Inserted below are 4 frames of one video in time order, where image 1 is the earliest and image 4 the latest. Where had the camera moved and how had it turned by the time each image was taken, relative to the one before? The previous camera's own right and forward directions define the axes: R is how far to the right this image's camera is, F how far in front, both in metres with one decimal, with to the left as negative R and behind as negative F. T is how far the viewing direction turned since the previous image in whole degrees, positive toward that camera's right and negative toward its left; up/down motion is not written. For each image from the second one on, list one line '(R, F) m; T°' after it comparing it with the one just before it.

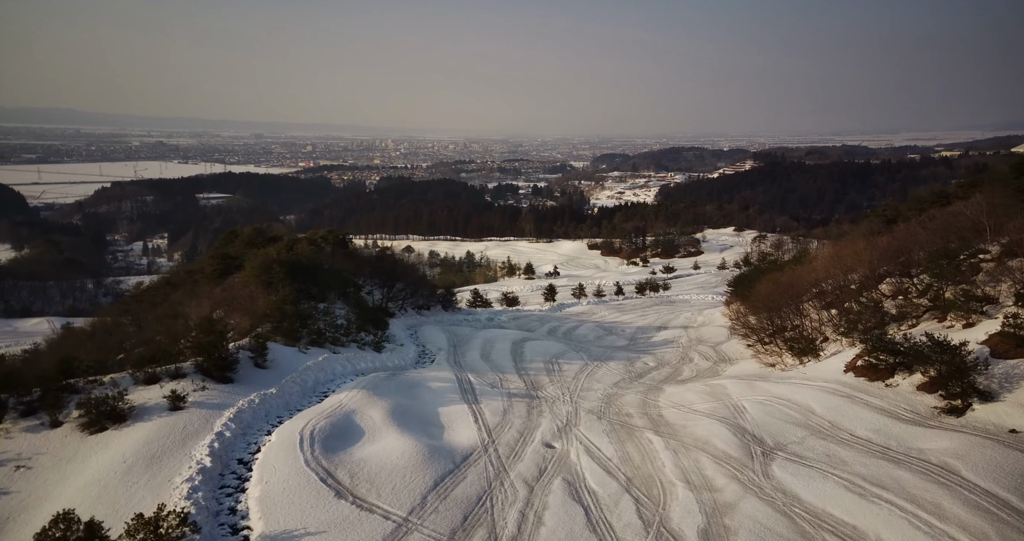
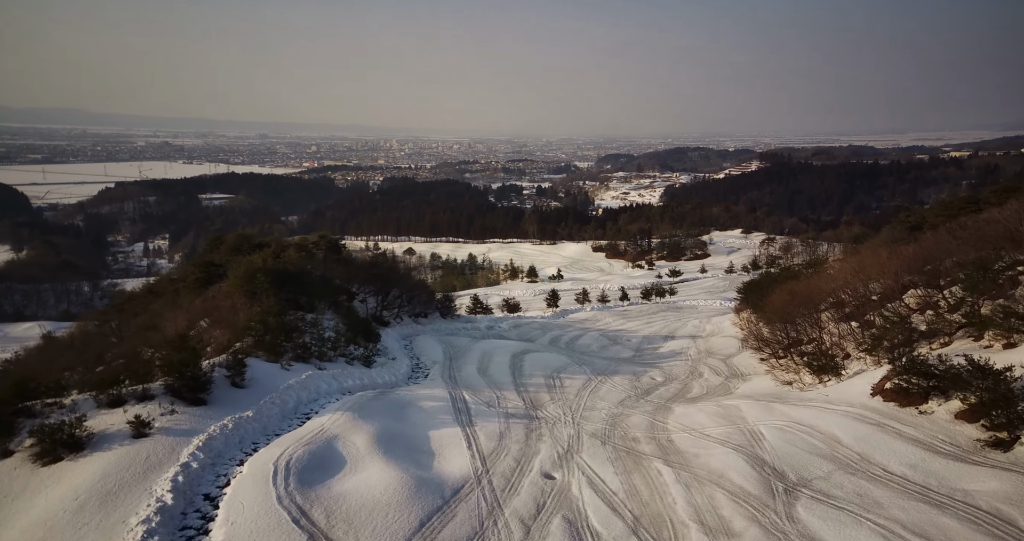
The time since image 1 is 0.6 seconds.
(+0.1, +1.0) m; 0°
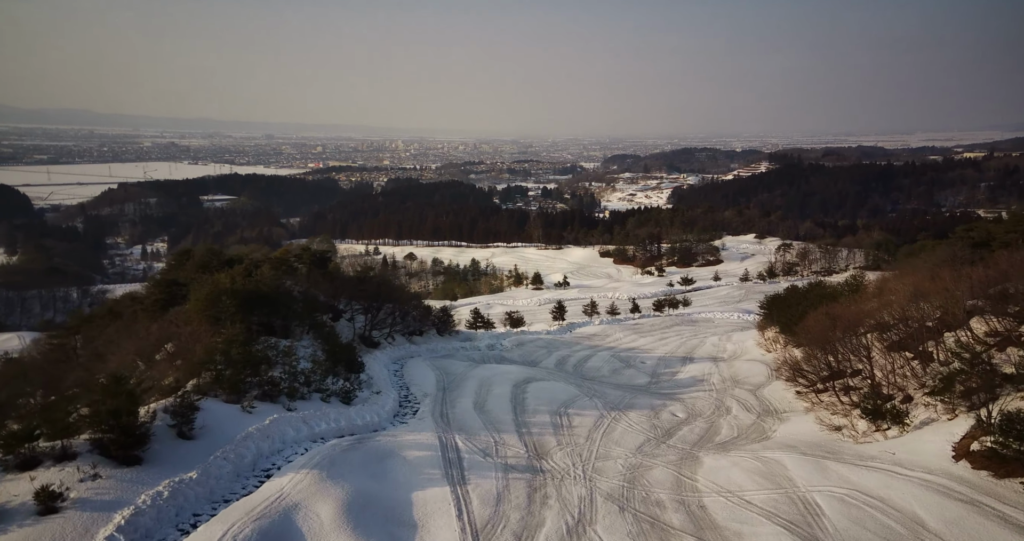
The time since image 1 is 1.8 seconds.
(+0.1, +2.1) m; 0°
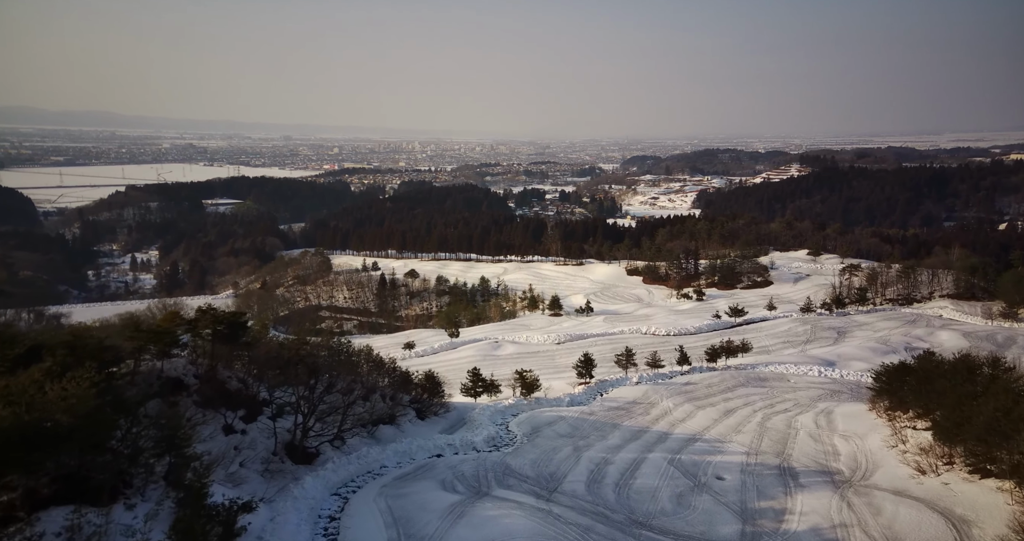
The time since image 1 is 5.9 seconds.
(+0.1, +7.1) m; -1°
